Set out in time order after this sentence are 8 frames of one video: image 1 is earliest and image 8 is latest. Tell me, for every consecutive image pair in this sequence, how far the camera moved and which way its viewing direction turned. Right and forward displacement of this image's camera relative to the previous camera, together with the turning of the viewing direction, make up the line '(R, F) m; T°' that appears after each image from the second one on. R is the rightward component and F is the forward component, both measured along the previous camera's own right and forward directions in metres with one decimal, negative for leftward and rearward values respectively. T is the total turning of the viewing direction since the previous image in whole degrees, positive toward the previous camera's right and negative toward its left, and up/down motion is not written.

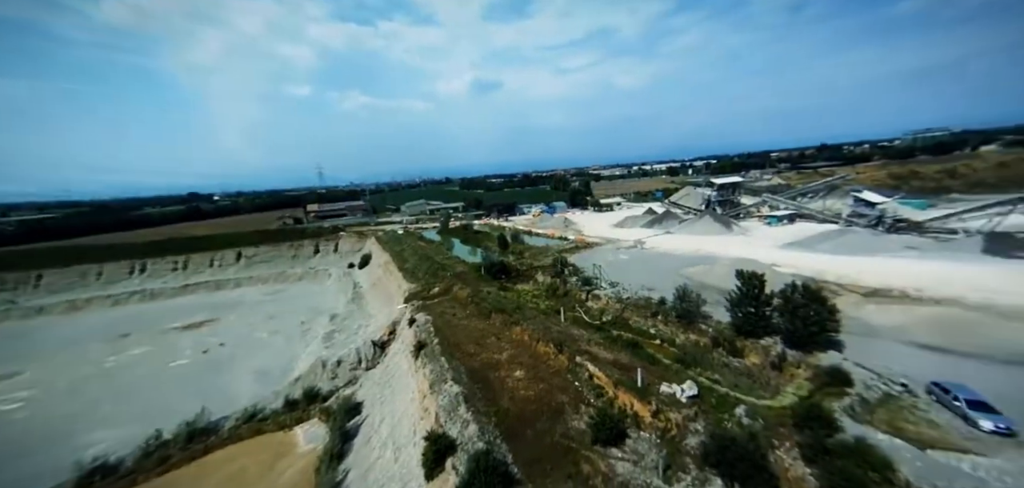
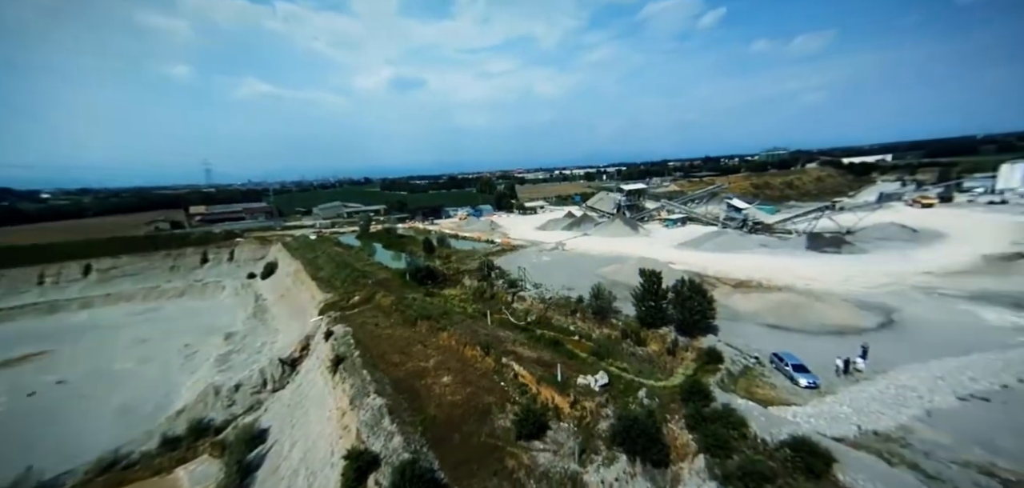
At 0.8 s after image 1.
(+0.2, -0.9) m; +11°
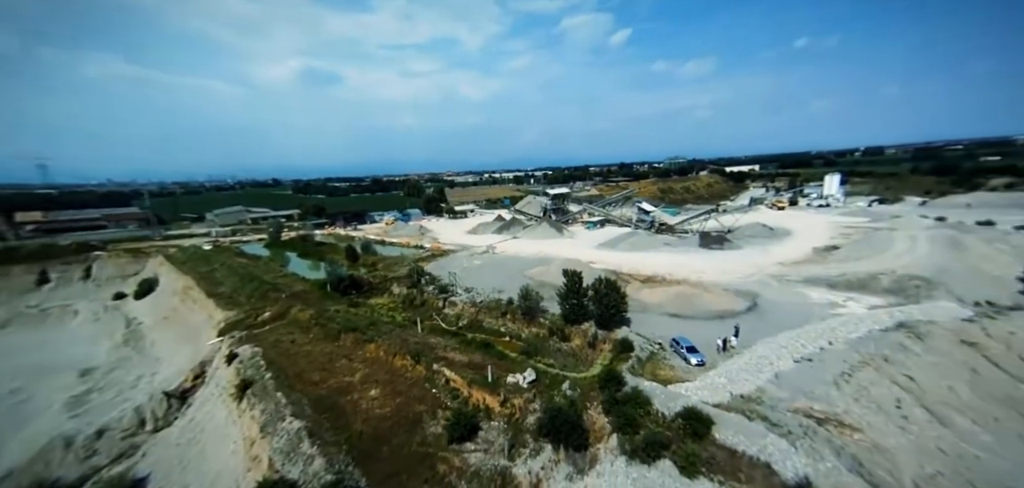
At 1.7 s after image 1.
(+0.2, -0.6) m; +10°
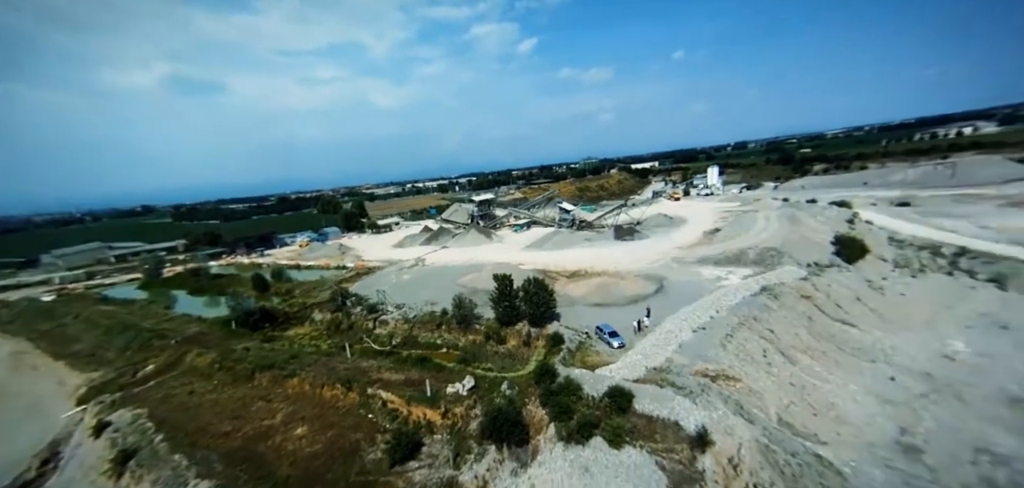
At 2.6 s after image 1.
(+0.1, -0.4) m; +10°
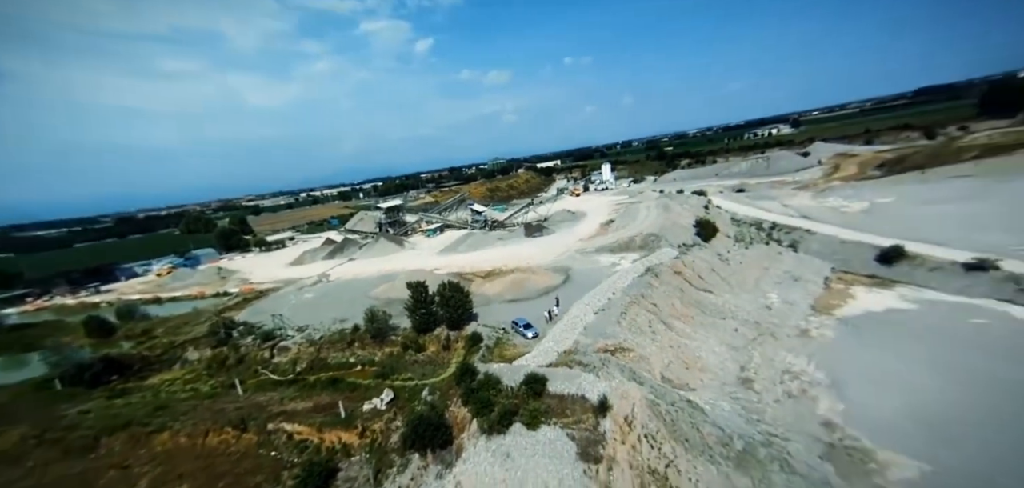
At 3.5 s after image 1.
(+0.1, -0.3) m; +13°
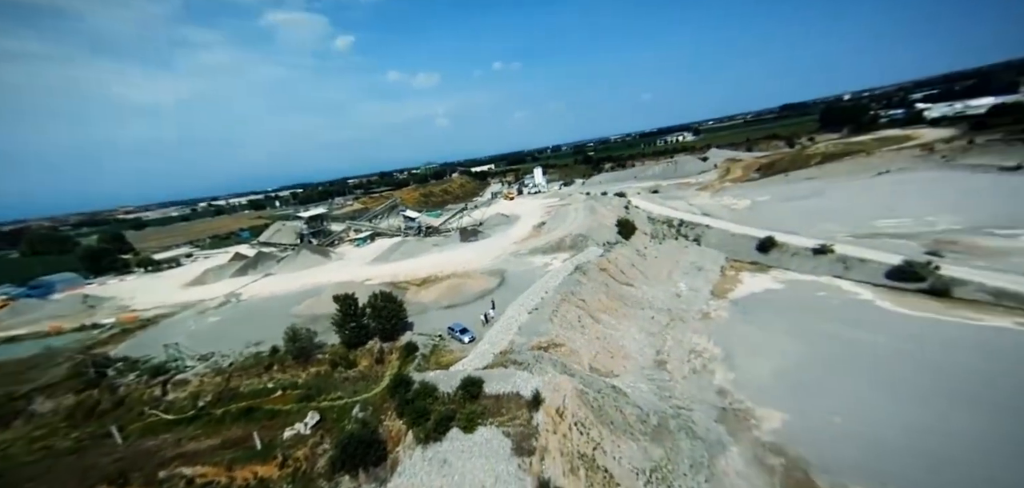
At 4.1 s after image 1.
(+0.1, -0.1) m; +9°
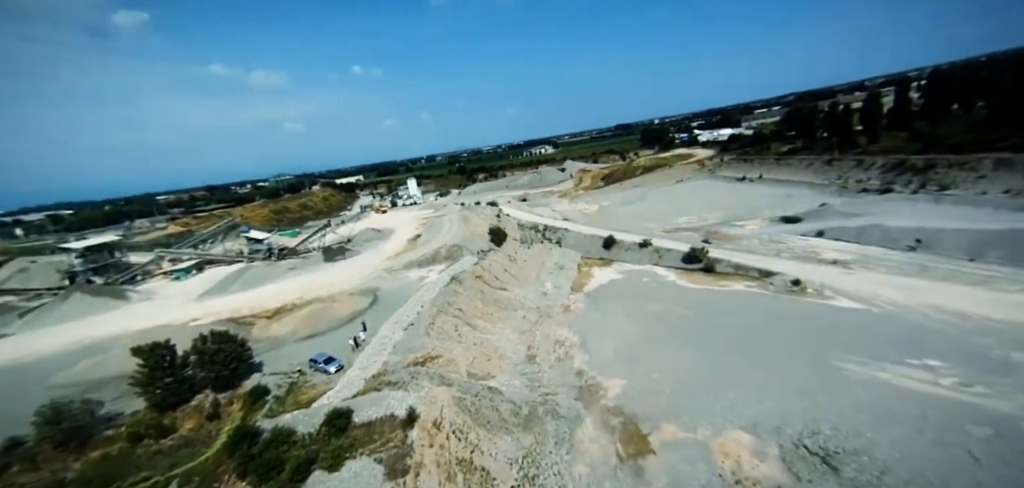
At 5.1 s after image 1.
(+0.1, -0.1) m; +18°
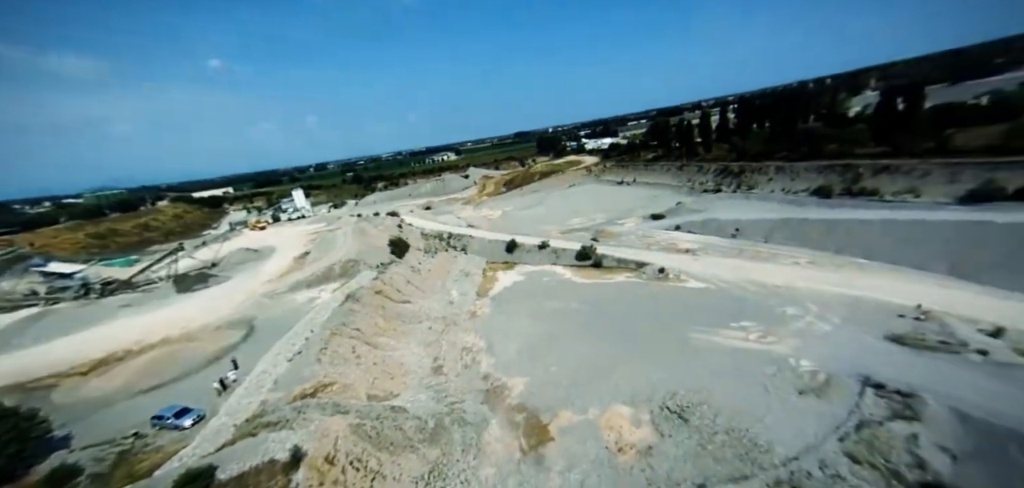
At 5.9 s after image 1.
(-0.3, 0.0) m; +16°
